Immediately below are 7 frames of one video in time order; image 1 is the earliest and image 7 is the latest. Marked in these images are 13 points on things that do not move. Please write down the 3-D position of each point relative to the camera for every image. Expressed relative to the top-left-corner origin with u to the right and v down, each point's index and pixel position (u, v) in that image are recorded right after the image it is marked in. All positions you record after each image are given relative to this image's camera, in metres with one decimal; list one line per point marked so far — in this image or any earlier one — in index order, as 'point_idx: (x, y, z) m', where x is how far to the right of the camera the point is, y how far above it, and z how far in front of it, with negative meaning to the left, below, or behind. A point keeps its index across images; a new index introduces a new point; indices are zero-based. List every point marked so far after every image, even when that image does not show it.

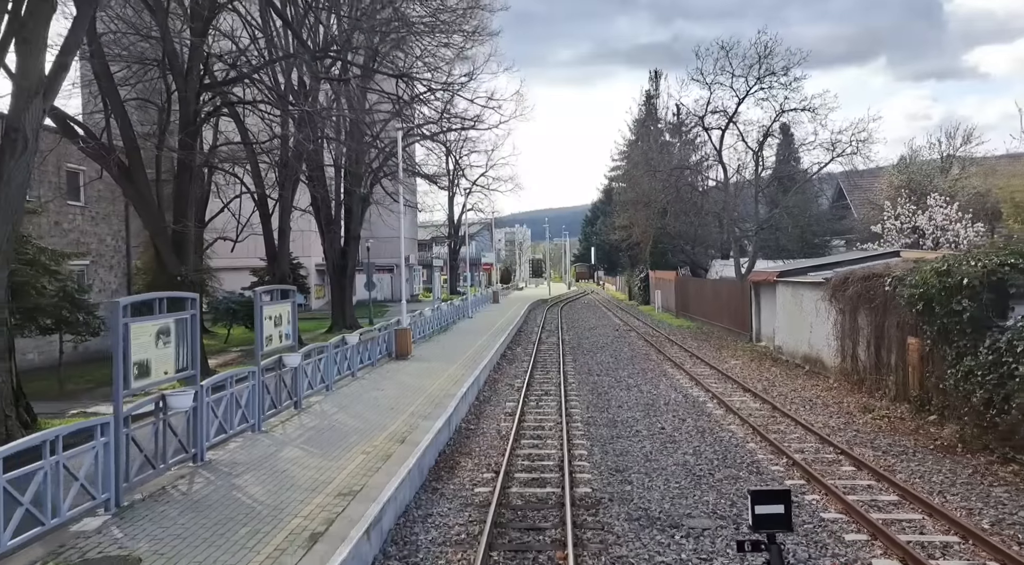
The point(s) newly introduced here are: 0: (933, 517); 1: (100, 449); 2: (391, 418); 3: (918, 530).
0: (+3.5, -2.0, +8.4) m
1: (-3.2, -1.3, +7.7) m
2: (-1.6, -1.7, +12.4) m
3: (+3.3, -2.0, +8.0) m
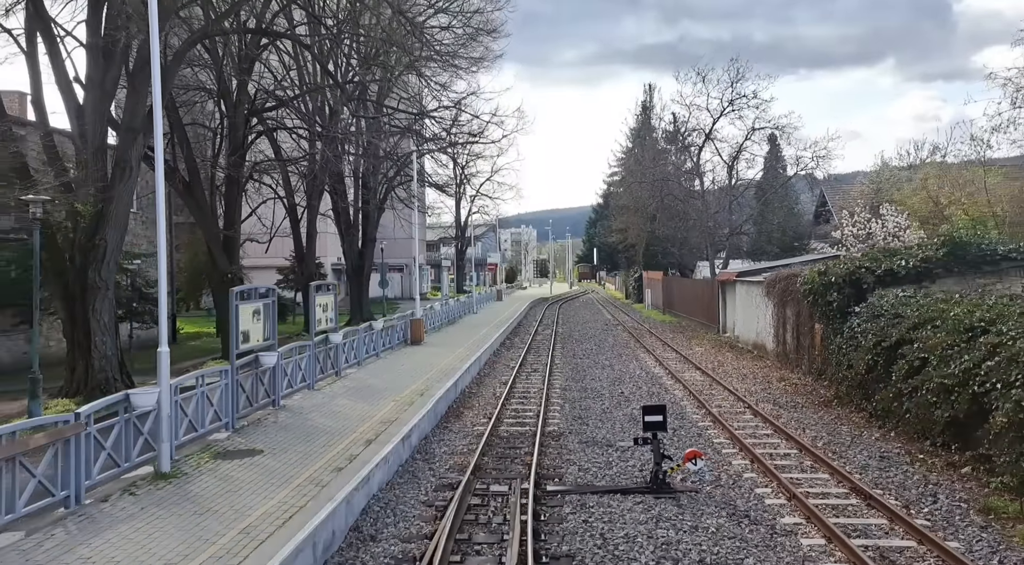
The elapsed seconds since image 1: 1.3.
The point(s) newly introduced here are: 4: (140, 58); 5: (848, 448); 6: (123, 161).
0: (+3.4, -1.9, +12.3) m
1: (-3.4, -1.2, +11.6) m
2: (-1.7, -1.7, +16.3) m
3: (+3.1, -1.9, +11.9) m
4: (-6.4, +3.9, +16.9) m
5: (+3.9, -1.9, +11.5) m
6: (-6.6, +2.1, +16.6) m
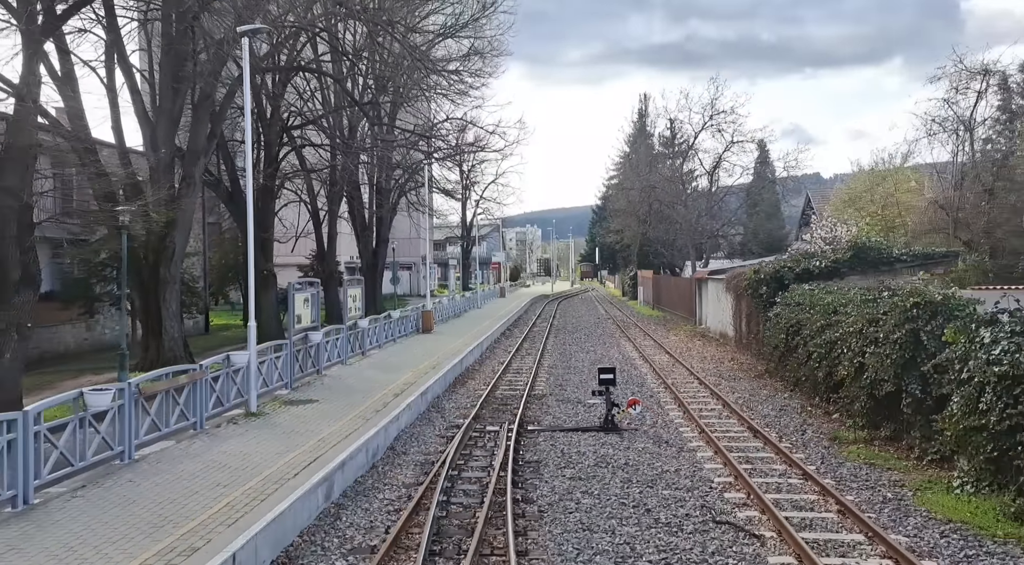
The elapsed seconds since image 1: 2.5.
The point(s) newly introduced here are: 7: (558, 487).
0: (+3.2, -1.9, +16.0) m
1: (-3.5, -1.1, +15.3) m
2: (-1.8, -1.6, +20.0) m
3: (+3.0, -1.9, +15.6) m
4: (-6.5, +4.0, +20.6) m
5: (+3.7, -1.8, +15.1) m
6: (-6.7, +2.2, +20.3) m
7: (+0.5, -2.0, +9.9) m
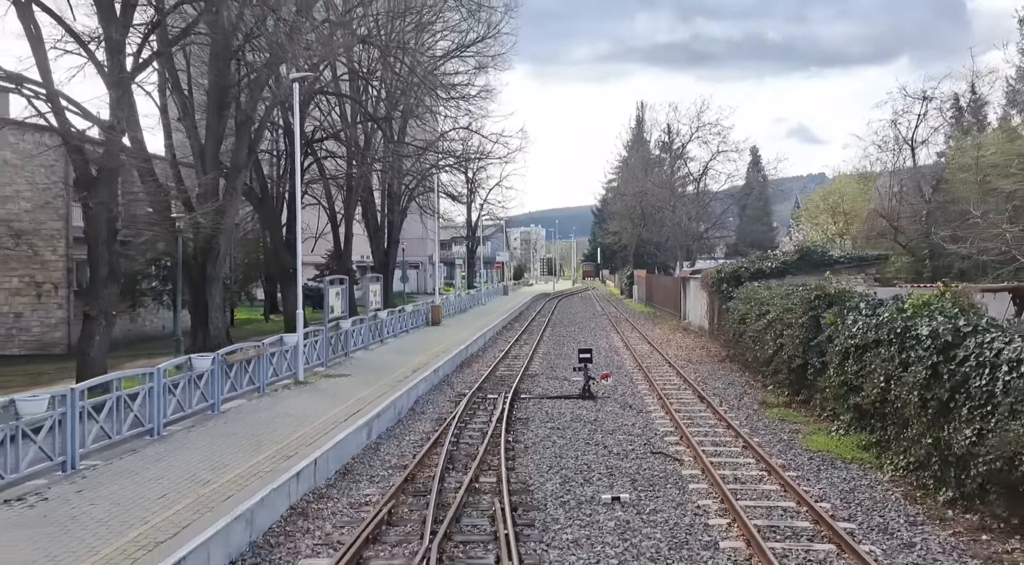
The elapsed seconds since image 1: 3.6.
0: (+3.2, -1.8, +19.2) m
1: (-3.6, -1.1, +18.6) m
2: (-1.9, -1.5, +23.3) m
3: (+2.9, -1.8, +18.8) m
4: (-6.5, +4.0, +23.9) m
5: (+3.7, -1.8, +18.4) m
6: (-6.7, +2.3, +23.6) m
7: (+0.4, -2.0, +13.2) m
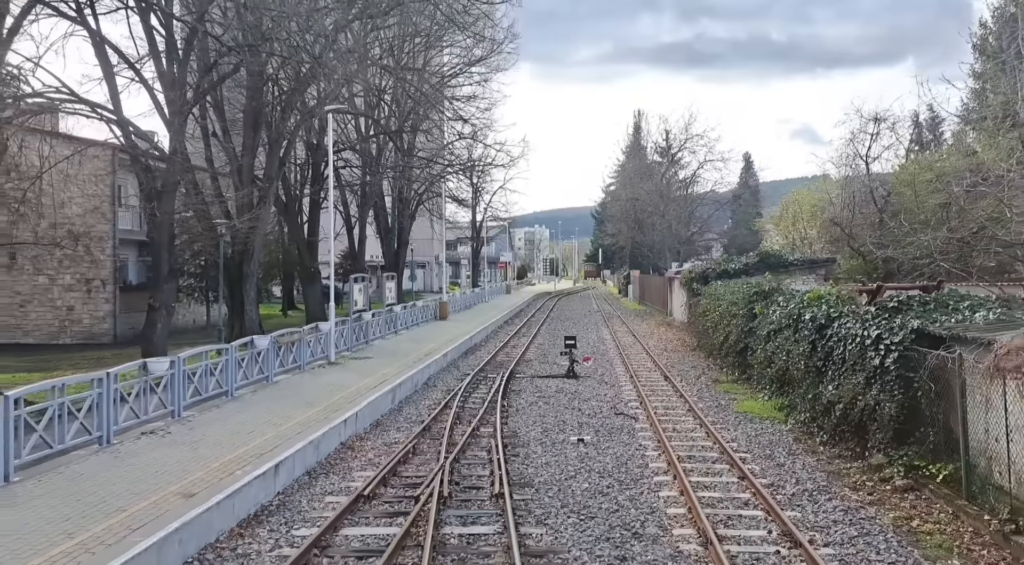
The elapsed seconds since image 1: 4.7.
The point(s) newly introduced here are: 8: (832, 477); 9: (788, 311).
0: (+3.1, -1.8, +22.5) m
1: (-3.7, -1.0, +21.9) m
2: (-1.9, -1.5, +26.6) m
3: (+2.9, -1.8, +22.1) m
4: (-6.5, +4.1, +27.2) m
5: (+3.6, -1.8, +21.6) m
6: (-6.7, +2.3, +26.9) m
7: (+0.3, -2.0, +16.5) m
8: (+3.3, -2.0, +10.0) m
9: (+3.9, -0.3, +13.9) m
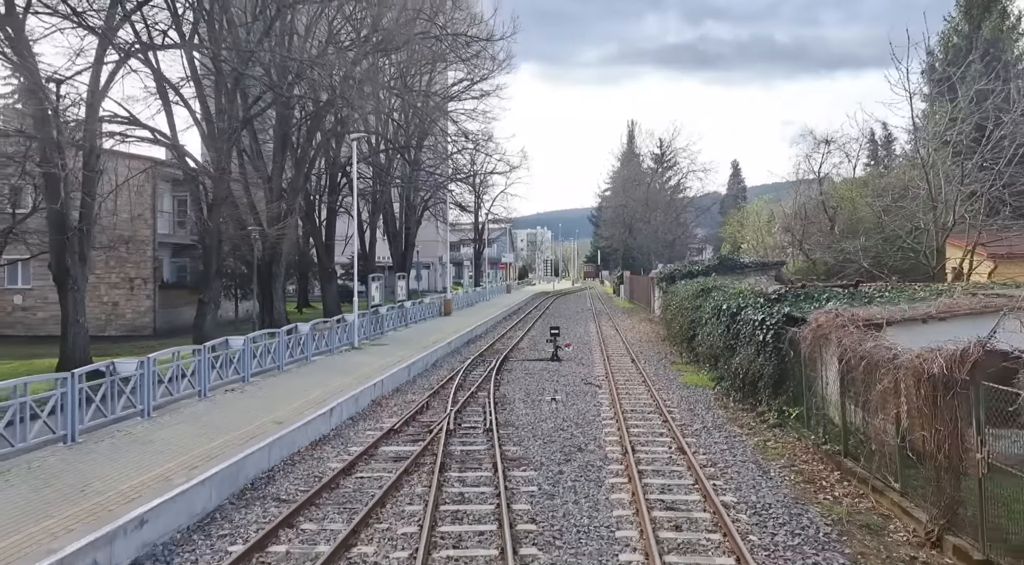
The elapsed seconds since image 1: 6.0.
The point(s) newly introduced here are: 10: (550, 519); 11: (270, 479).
0: (+3.0, -1.8, +26.5) m
1: (-3.8, -1.0, +25.9) m
2: (-2.0, -1.4, +30.6) m
3: (+2.7, -1.8, +26.1) m
4: (-6.6, +4.1, +31.2) m
5: (+3.5, -1.7, +25.6) m
6: (-6.8, +2.4, +30.9) m
7: (+0.1, -1.9, +20.4) m
8: (+3.1, -1.9, +14.0) m
9: (+3.7, -0.3, +17.9) m
10: (+0.3, -2.1, +8.9) m
11: (-2.5, -2.1, +10.5) m
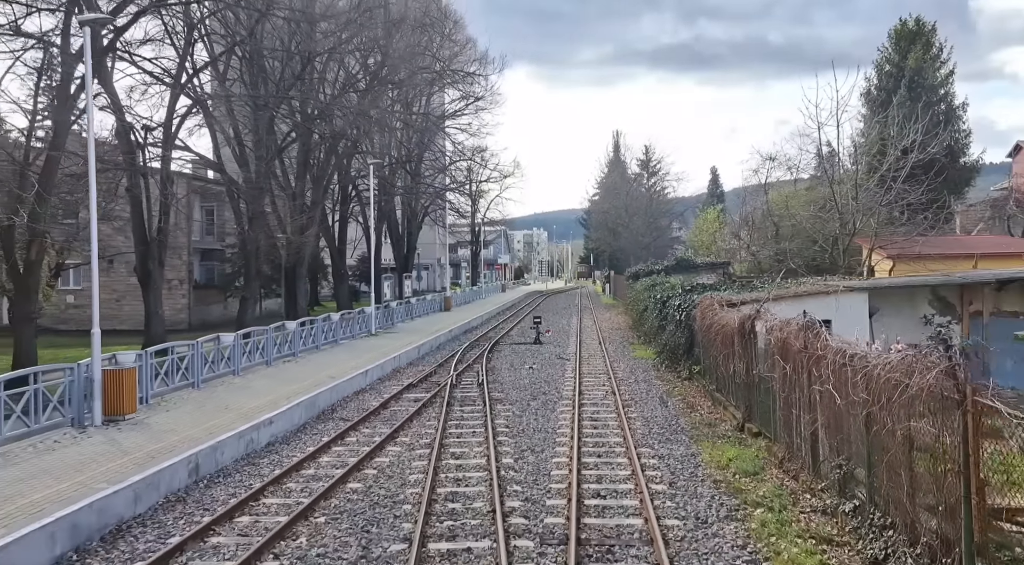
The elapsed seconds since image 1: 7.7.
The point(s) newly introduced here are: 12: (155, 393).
0: (+2.7, -1.7, +31.7) m
1: (-4.1, -0.9, +31.1) m
2: (-2.4, -1.4, +35.8) m
3: (+2.4, -1.7, +31.3) m
4: (-7.0, +4.1, +36.4) m
5: (+3.2, -1.6, +30.8) m
6: (-7.2, +2.4, +36.2) m
7: (-0.2, -1.9, +25.7) m
8: (+2.8, -1.8, +19.2) m
9: (+3.4, -0.2, +23.1) m
10: (+0.1, -2.0, +14.1) m
11: (-2.8, -2.0, +15.7) m
12: (-5.3, -1.7, +14.8) m
